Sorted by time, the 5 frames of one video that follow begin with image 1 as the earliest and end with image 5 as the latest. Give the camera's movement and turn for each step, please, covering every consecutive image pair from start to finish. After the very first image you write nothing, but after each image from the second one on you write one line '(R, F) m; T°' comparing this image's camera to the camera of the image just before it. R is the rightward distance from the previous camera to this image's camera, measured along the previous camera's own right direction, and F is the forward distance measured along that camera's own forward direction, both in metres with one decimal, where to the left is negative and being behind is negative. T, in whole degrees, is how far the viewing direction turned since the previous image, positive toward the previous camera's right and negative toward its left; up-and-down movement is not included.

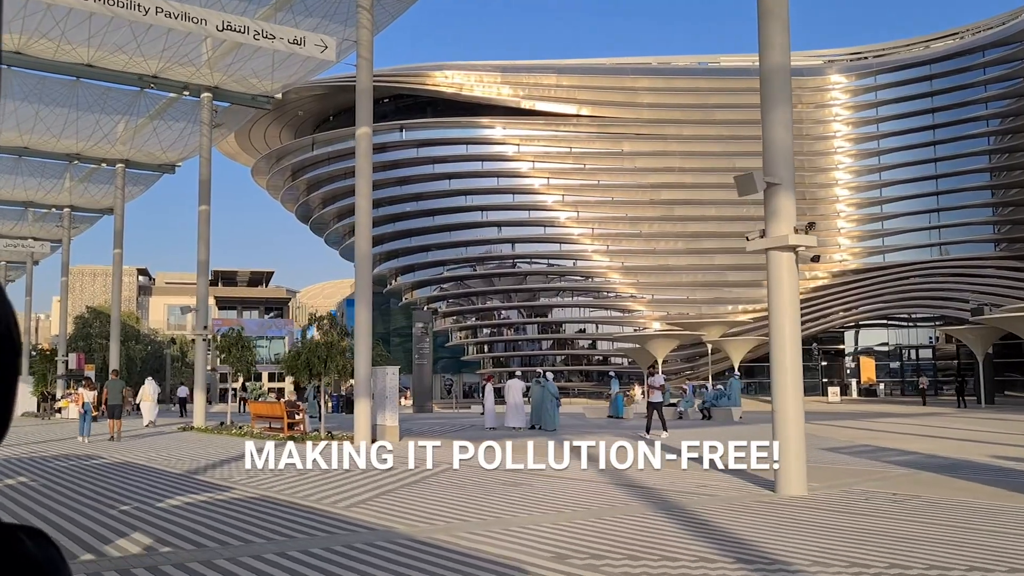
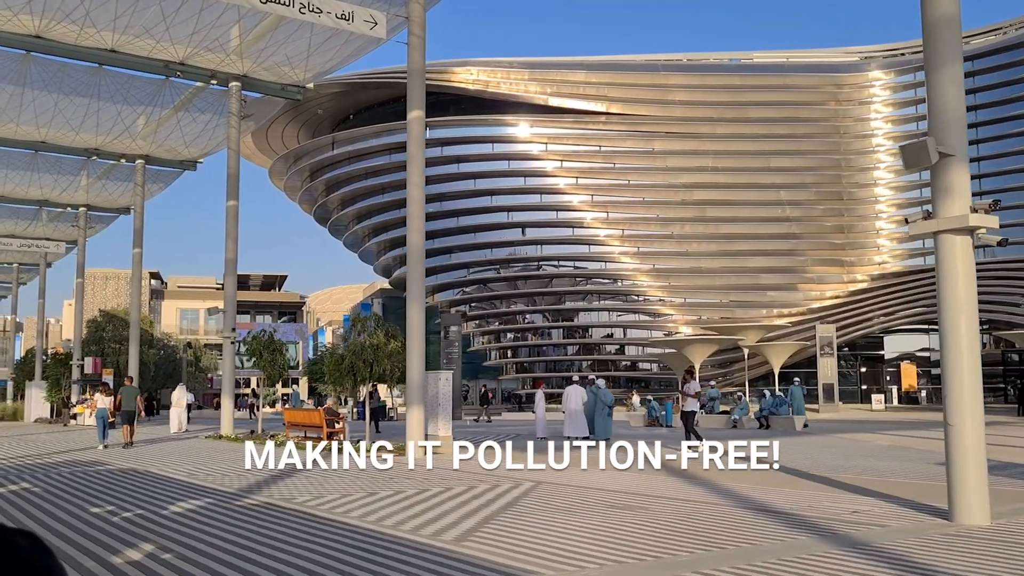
(-1.2, +1.8) m; 0°
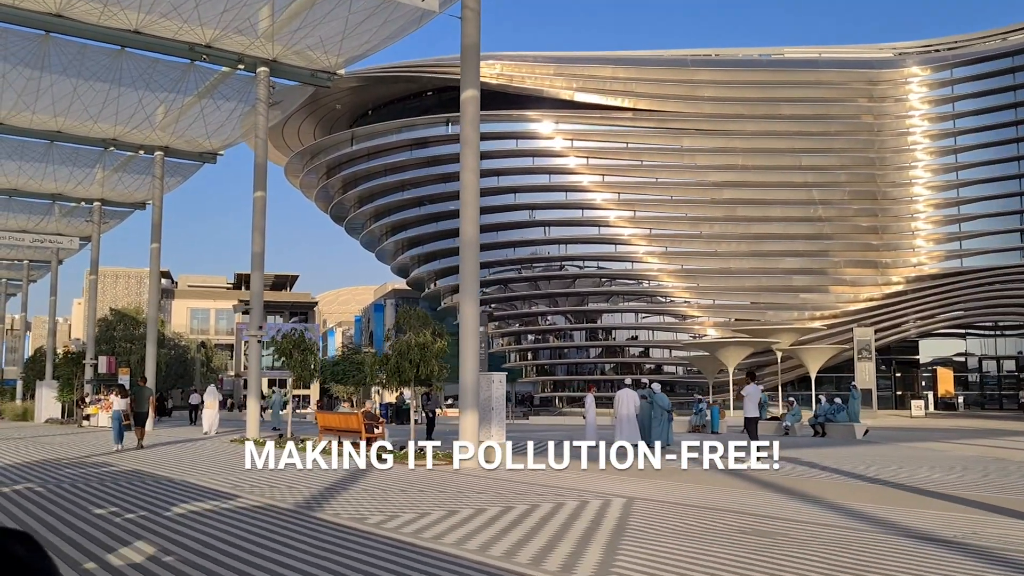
(-1.0, +1.5) m; 0°
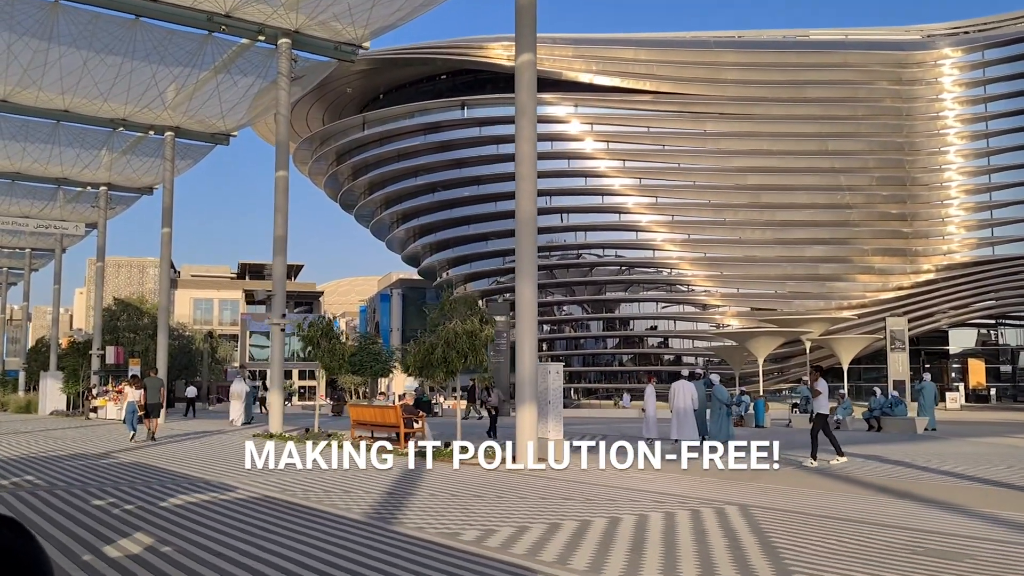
(-1.0, +1.6) m; 0°
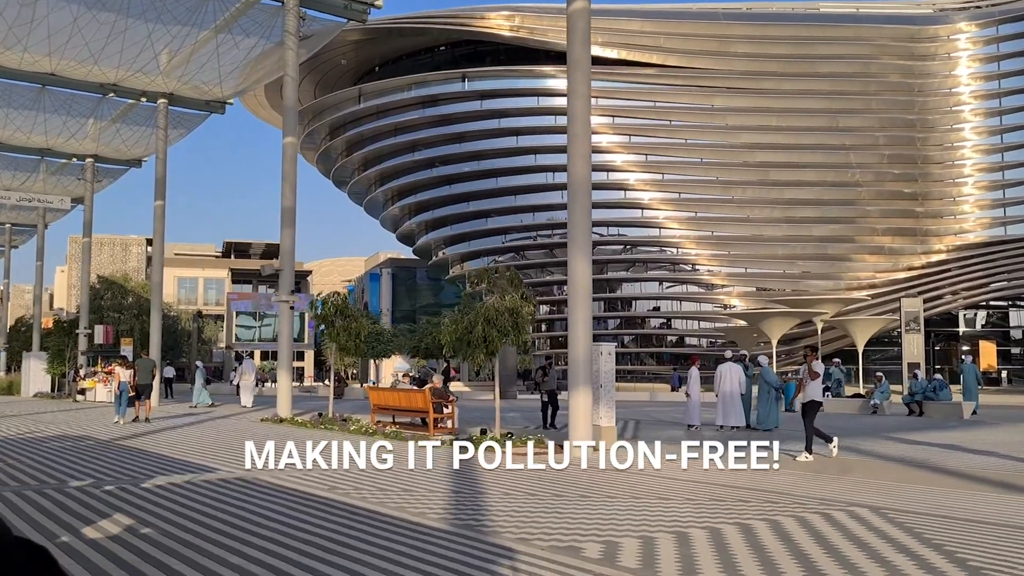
(-1.1, +1.6) m; +1°
